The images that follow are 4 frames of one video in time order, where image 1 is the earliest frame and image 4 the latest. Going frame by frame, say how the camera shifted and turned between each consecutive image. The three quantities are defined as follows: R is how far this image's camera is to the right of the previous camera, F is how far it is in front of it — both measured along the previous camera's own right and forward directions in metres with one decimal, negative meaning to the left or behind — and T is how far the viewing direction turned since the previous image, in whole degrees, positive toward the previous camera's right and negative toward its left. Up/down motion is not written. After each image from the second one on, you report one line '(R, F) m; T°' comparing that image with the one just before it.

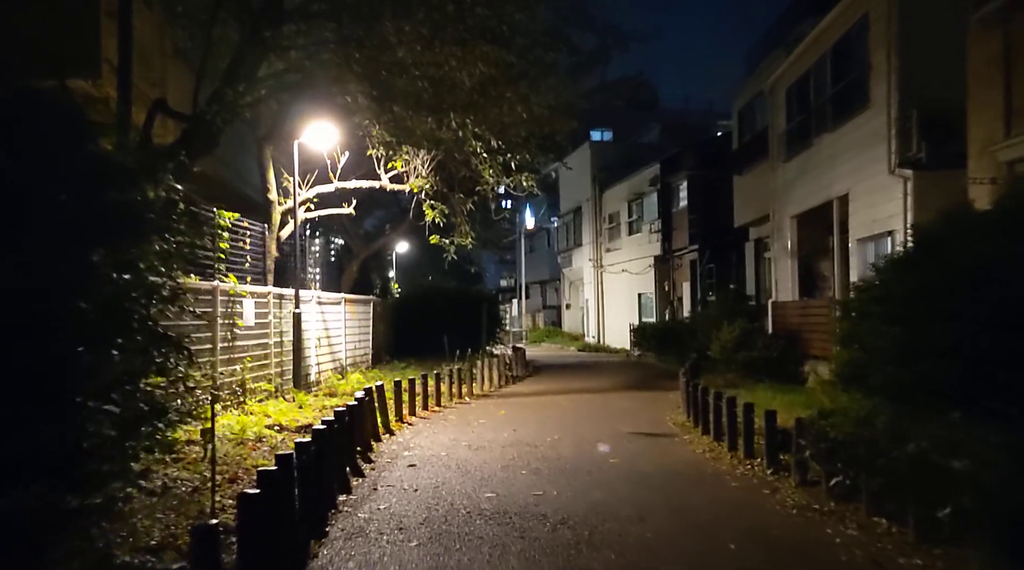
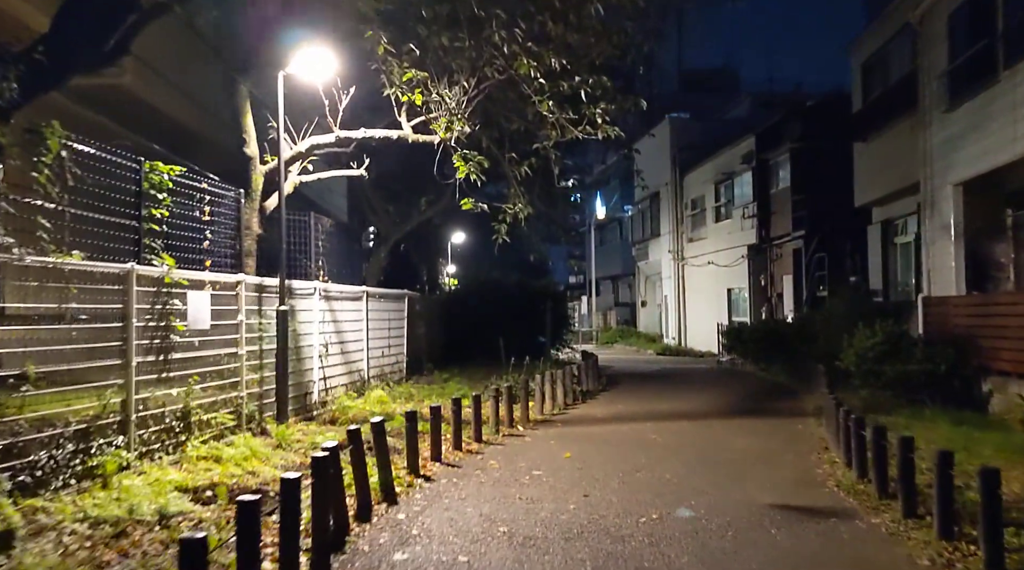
(0.0, +4.6) m; -5°
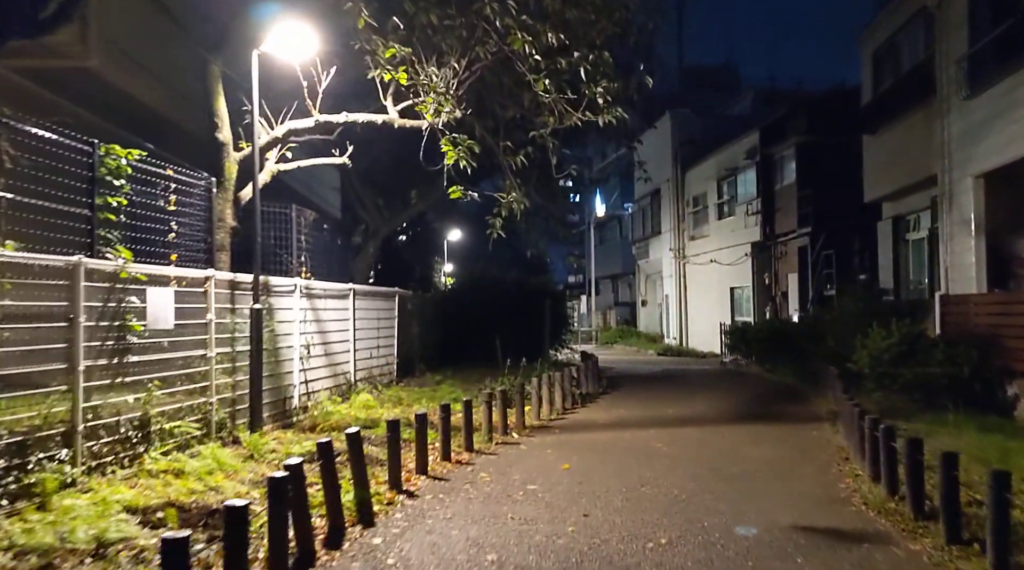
(+0.1, +0.8) m; 0°
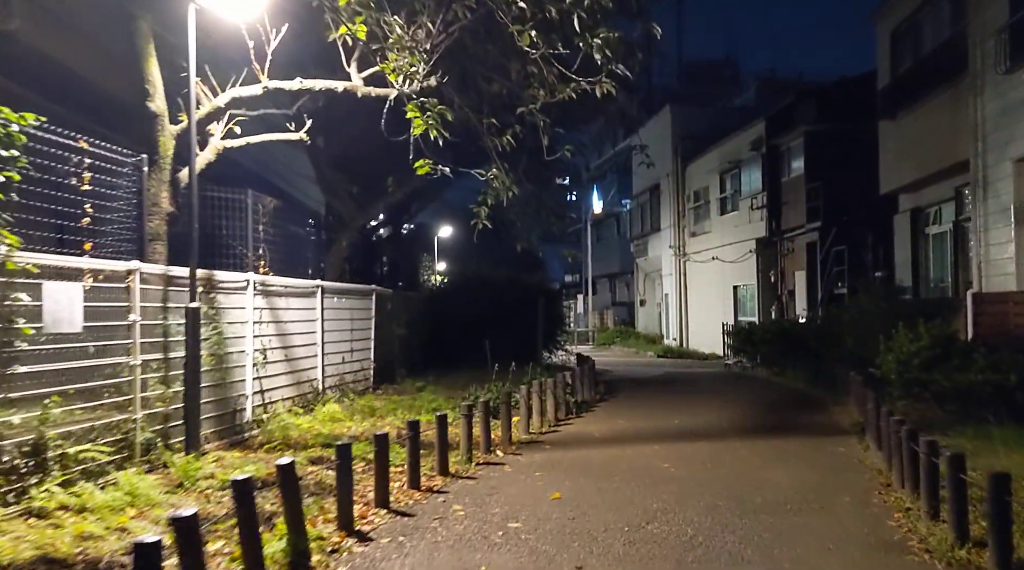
(+0.2, +1.5) m; 0°
